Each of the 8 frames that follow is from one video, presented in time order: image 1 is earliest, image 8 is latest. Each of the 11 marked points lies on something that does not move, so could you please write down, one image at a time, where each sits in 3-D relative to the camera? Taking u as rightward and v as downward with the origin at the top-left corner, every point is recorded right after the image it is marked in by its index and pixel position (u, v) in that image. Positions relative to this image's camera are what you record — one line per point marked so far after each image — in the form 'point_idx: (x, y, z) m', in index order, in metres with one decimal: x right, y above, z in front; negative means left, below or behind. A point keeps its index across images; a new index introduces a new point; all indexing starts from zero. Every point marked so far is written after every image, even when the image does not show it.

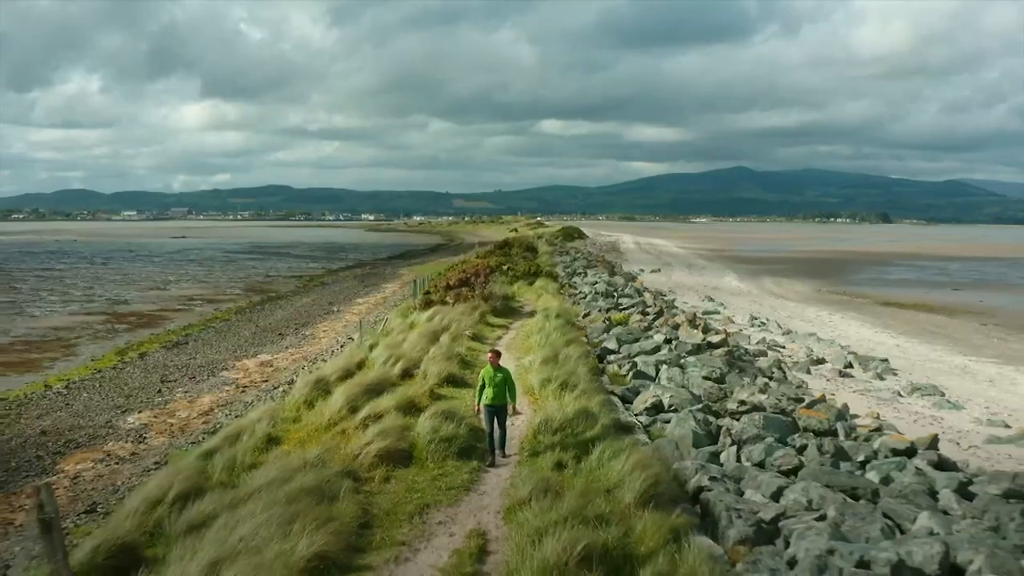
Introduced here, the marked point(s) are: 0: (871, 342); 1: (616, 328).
0: (+4.7, -0.7, +10.2) m
1: (+0.9, -0.4, +7.1) m
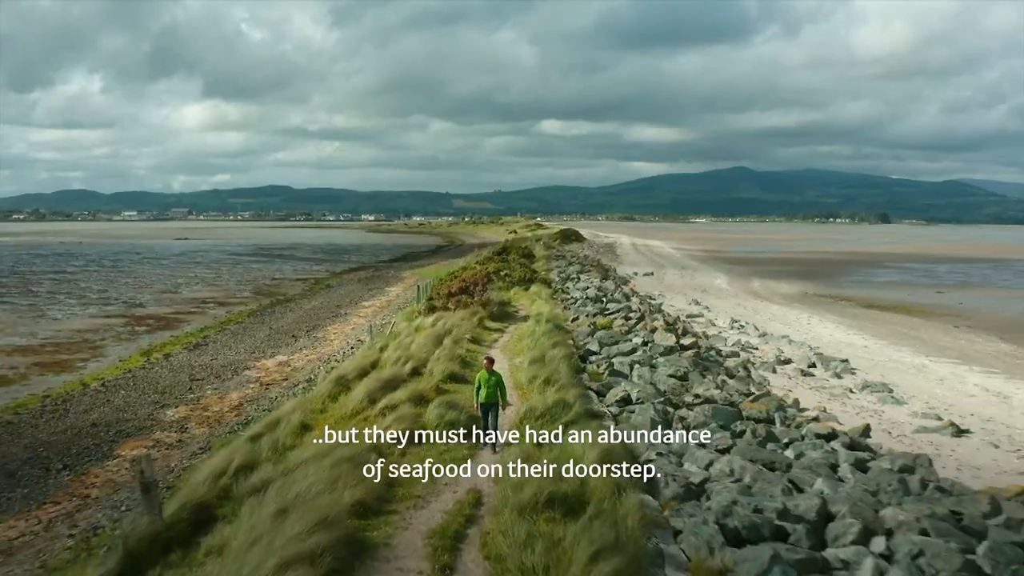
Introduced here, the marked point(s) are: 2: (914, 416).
0: (+4.7, -0.8, +11.1) m
1: (+0.9, -0.4, +7.9) m
2: (+3.4, -1.1, +6.5) m
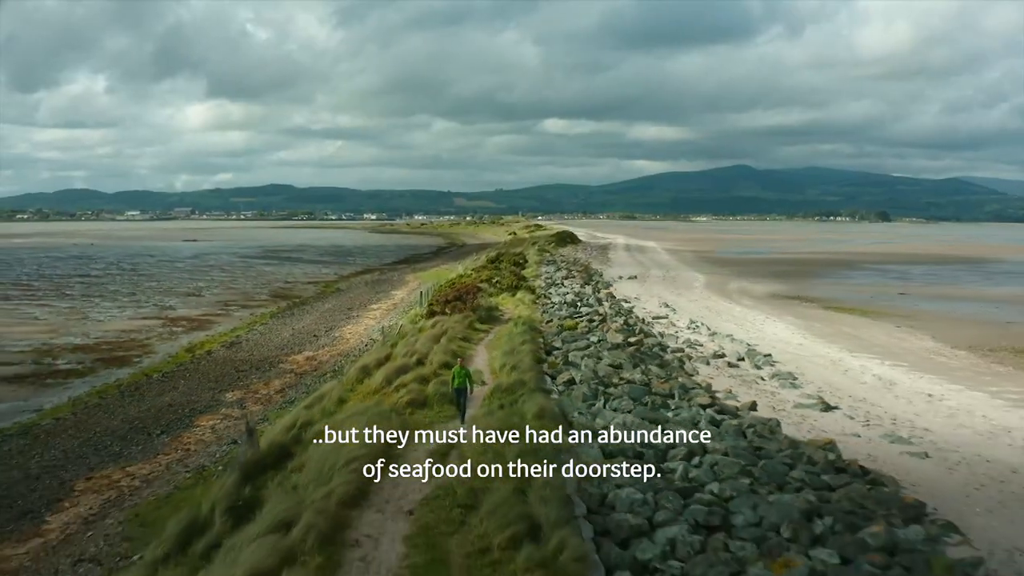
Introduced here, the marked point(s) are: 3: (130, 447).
0: (+4.5, -0.9, +13.1) m
1: (+0.7, -0.6, +9.9) m
2: (+3.2, -1.2, +8.5) m
3: (-3.6, -1.5, +7.4) m
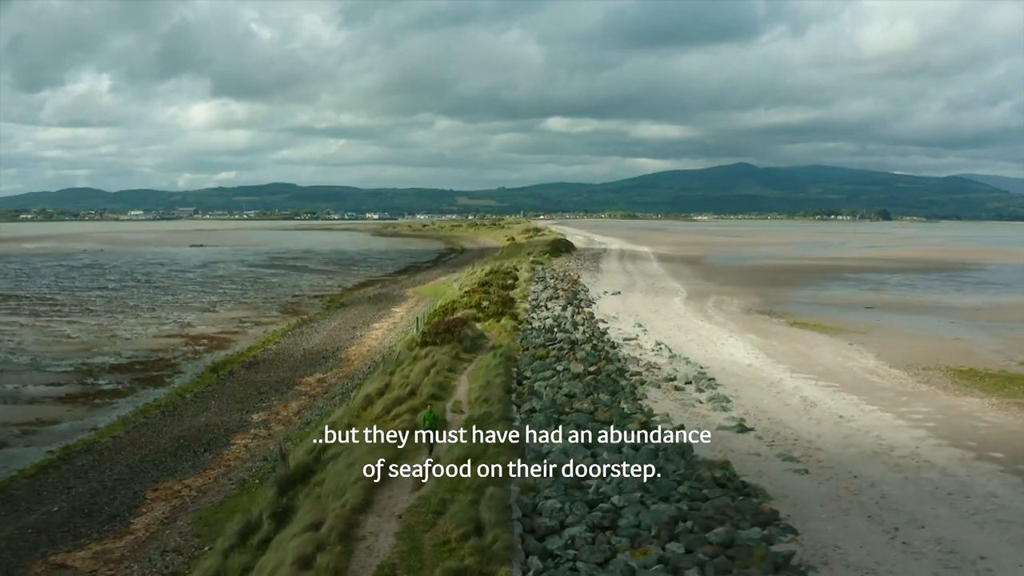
0: (+4.2, -1.5, +14.9) m
1: (+0.4, -1.1, +11.8) m
2: (+2.8, -1.7, +10.4) m
3: (-3.9, -2.1, +9.3) m
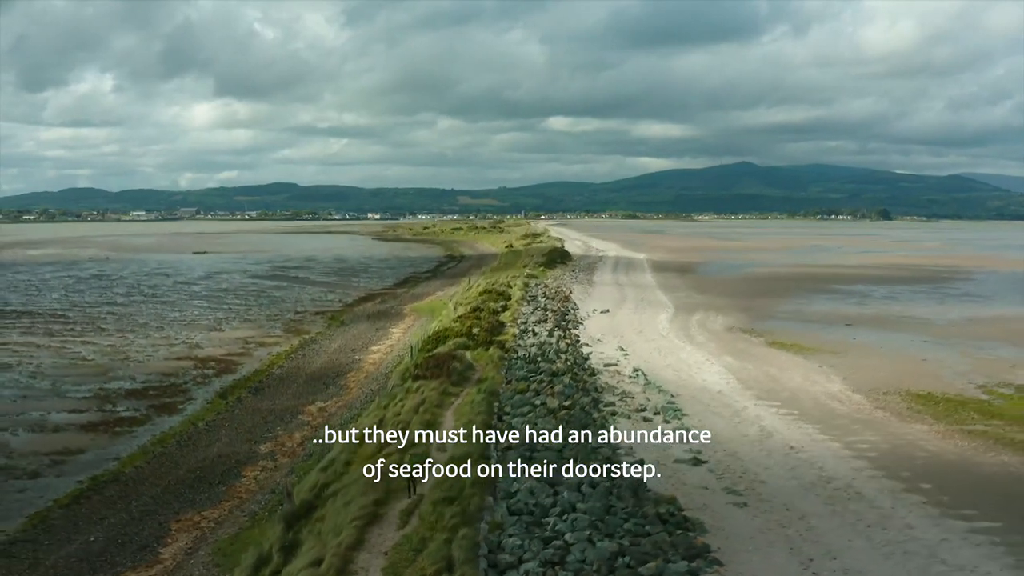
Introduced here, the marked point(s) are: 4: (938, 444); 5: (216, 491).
0: (+3.9, -2.1, +16.1) m
1: (+0.1, -1.8, +13.0) m
2: (+2.6, -2.4, +11.6) m
3: (-4.2, -2.8, +10.5) m
4: (+7.4, -2.7, +13.6) m
5: (-4.0, -2.7, +10.5) m
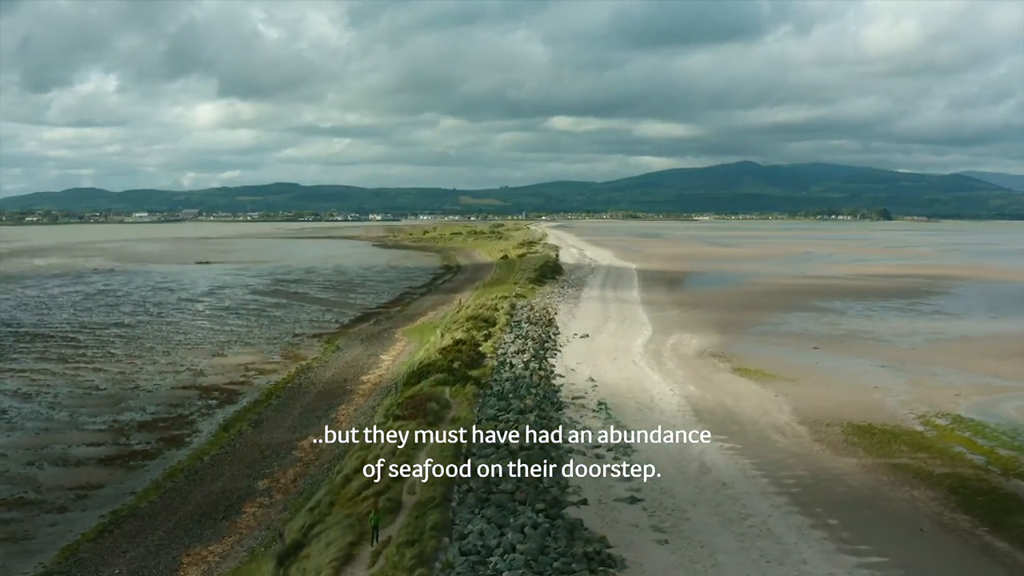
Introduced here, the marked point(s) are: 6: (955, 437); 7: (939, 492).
0: (+3.3, -3.1, +17.9) m
1: (-0.5, -2.8, +14.8) m
2: (+1.9, -3.4, +13.3) m
3: (-4.8, -3.8, +12.3) m
4: (+6.8, -3.7, +15.3) m
5: (-4.6, -3.7, +12.3) m
6: (+10.7, -3.6, +18.9) m
7: (+8.1, -3.9, +14.8) m
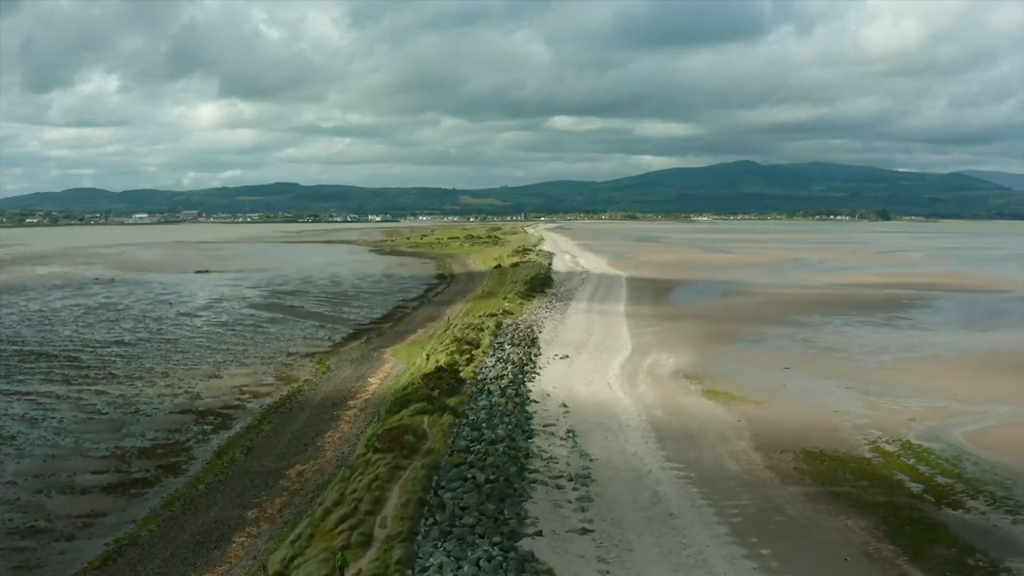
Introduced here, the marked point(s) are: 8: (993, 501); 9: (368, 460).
0: (+2.6, -4.1, +19.3) m
1: (-1.2, -3.7, +16.2) m
2: (+1.3, -4.4, +14.7) m
3: (-5.5, -4.7, +13.7) m
4: (+6.1, -4.7, +16.7) m
5: (-5.3, -4.7, +13.7) m
6: (+10.0, -4.6, +20.3) m
7: (+7.4, -4.8, +16.2) m
8: (+10.9, -4.8, +17.8) m
9: (-3.1, -3.7, +16.9) m
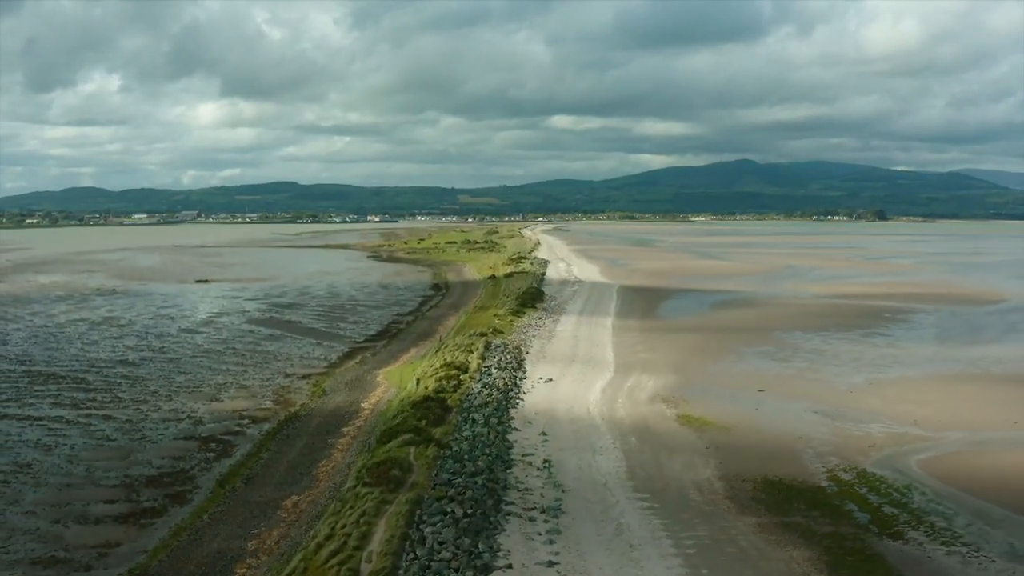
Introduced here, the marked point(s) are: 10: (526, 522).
0: (+2.1, -5.2, +20.9) m
1: (-1.7, -4.9, +17.8) m
2: (+0.7, -5.5, +16.3) m
3: (-6.0, -5.9, +15.3) m
4: (+5.6, -5.8, +18.3) m
5: (-5.8, -5.8, +15.3) m
6: (+9.5, -5.7, +21.9) m
7: (+6.9, -6.0, +17.8) m
8: (+10.4, -6.0, +19.4) m
9: (-3.7, -4.9, +18.5) m
10: (+0.3, -5.3, +17.8) m
